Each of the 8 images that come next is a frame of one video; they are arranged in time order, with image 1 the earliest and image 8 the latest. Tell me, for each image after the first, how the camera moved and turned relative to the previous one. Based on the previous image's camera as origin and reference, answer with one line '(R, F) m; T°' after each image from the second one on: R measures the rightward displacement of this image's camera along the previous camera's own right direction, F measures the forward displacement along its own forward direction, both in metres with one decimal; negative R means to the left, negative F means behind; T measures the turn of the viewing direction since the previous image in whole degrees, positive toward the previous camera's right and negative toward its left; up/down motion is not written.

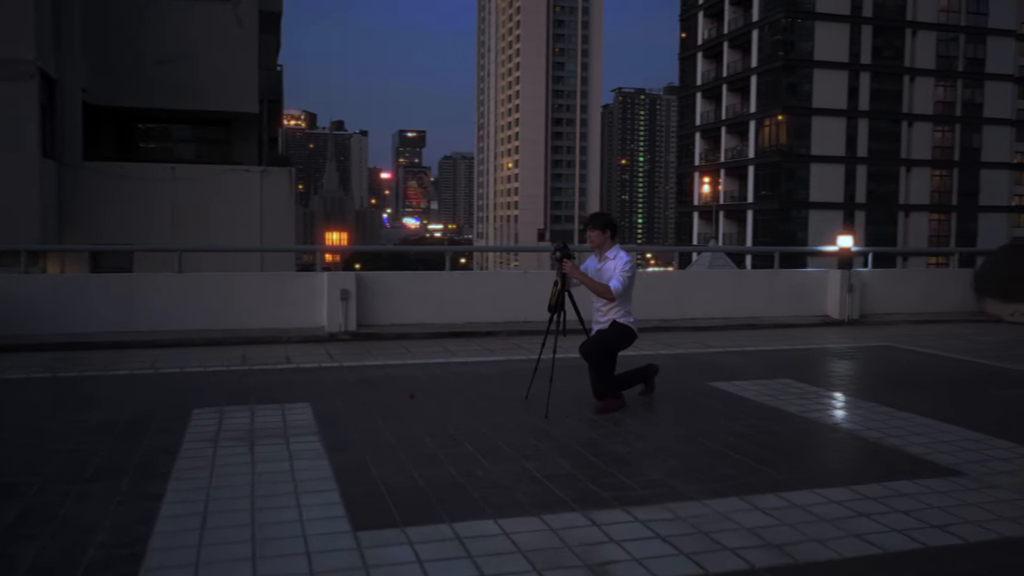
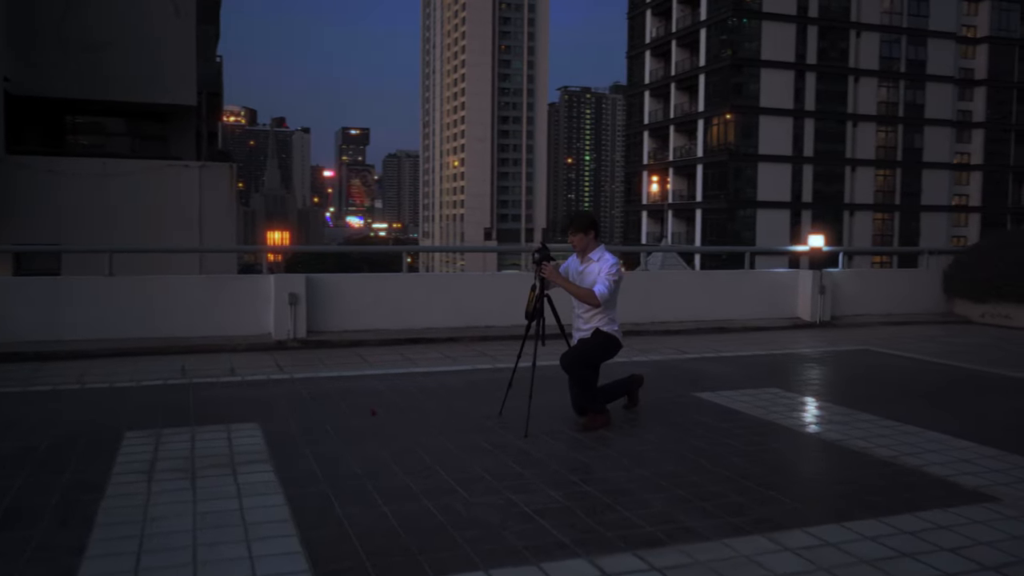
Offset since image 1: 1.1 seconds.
(-0.2, +0.7) m; +4°
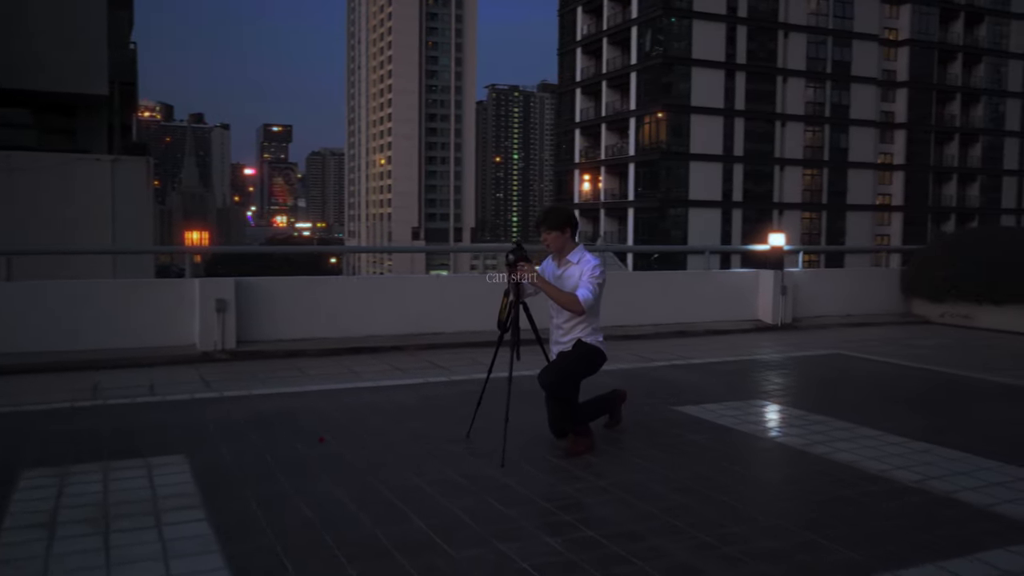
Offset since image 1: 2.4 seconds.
(-0.3, +0.9) m; +5°
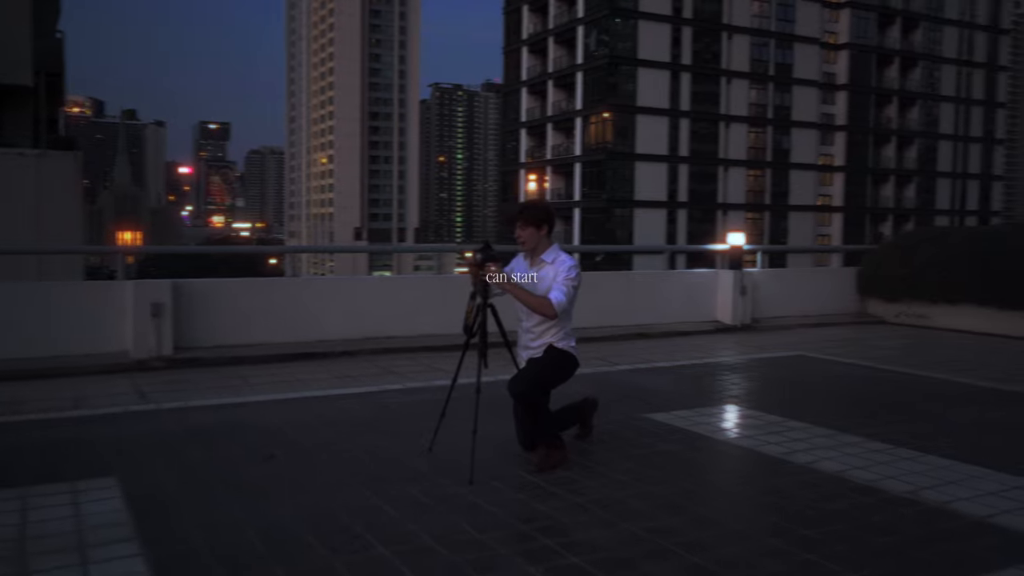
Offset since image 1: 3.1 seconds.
(-0.2, +0.5) m; +4°
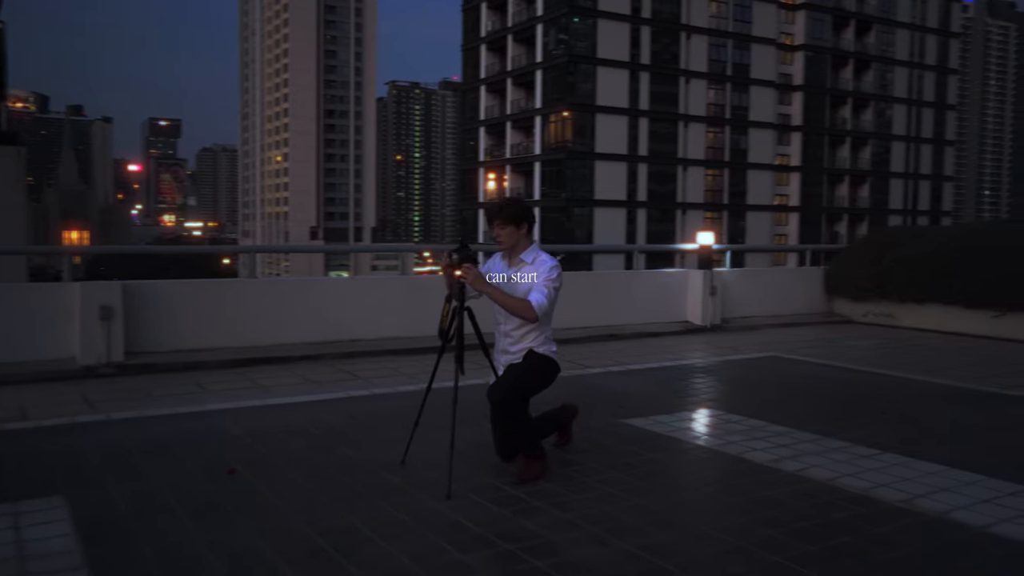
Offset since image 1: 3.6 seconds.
(-0.1, +0.3) m; +3°
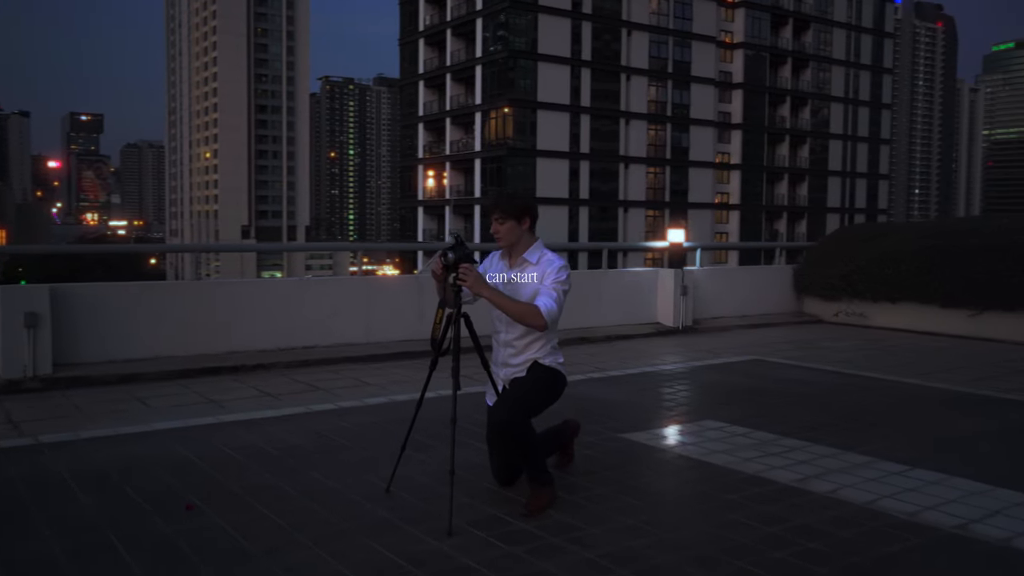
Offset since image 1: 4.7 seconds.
(-0.4, +0.7) m; +4°
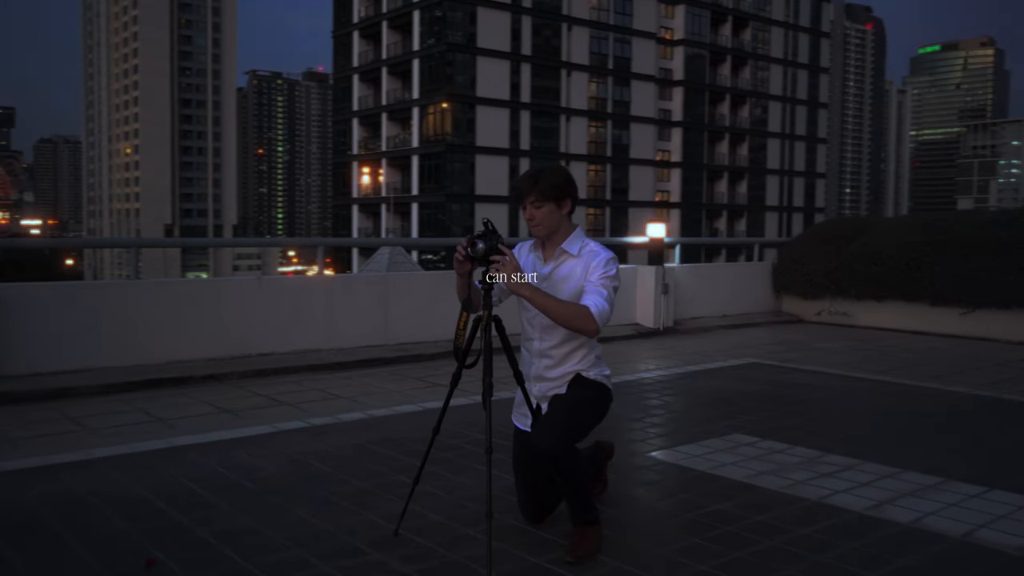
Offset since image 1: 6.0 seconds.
(-0.5, +0.9) m; +5°
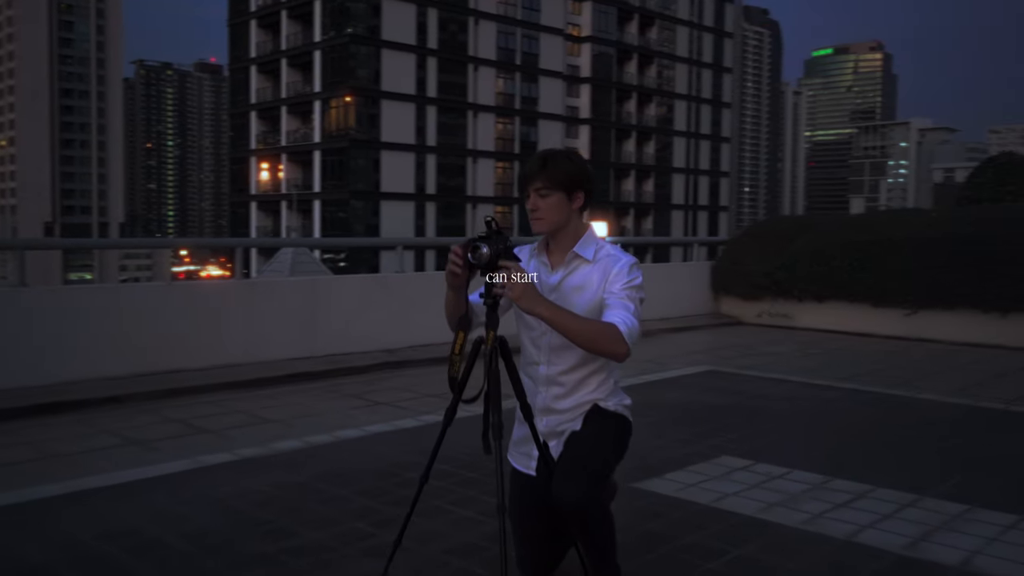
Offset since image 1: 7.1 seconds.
(-0.4, +0.8) m; +6°
